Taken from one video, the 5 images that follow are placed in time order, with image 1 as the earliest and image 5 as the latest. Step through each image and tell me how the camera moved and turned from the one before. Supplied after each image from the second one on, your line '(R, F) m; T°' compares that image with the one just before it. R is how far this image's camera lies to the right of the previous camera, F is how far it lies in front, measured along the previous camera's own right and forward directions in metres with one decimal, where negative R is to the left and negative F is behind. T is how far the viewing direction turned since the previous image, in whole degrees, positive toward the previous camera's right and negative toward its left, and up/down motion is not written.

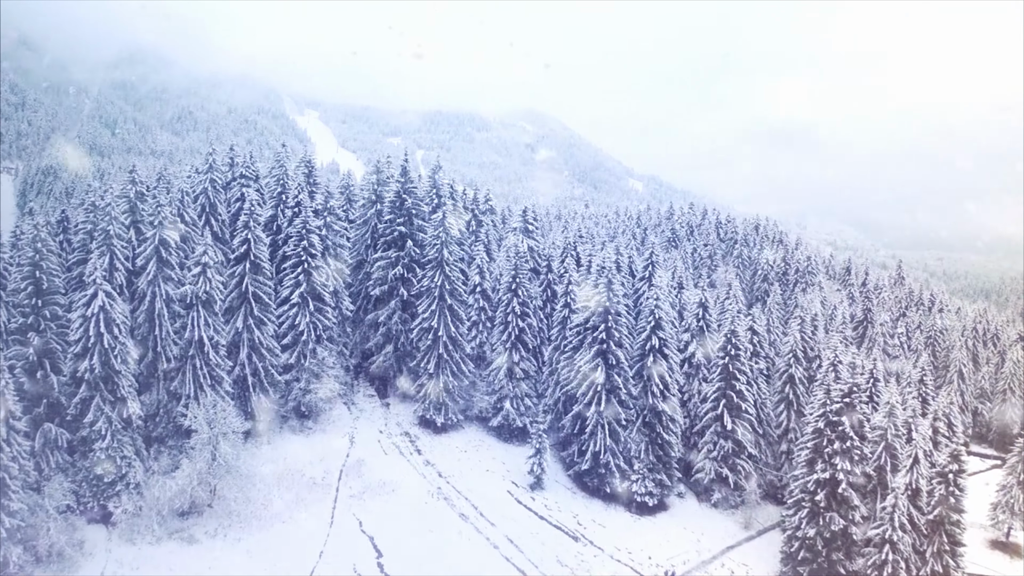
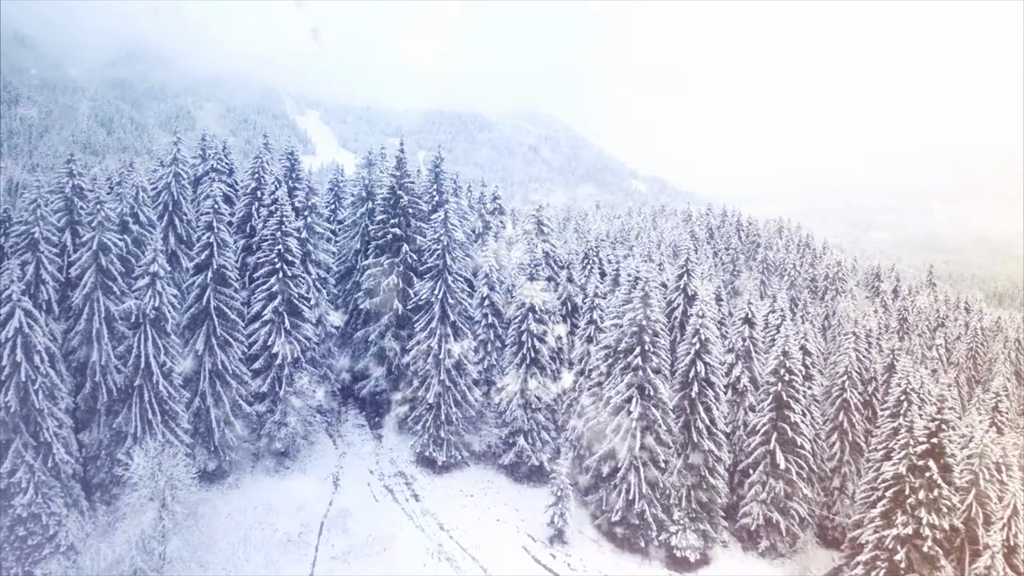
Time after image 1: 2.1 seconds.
(-0.8, +6.1) m; 0°
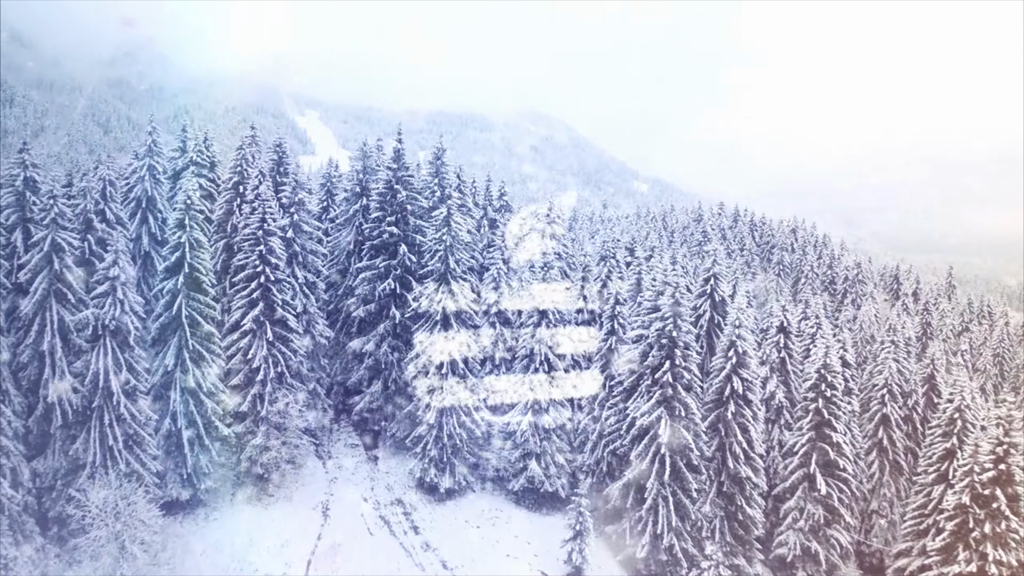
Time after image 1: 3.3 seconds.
(-0.5, +3.5) m; 0°
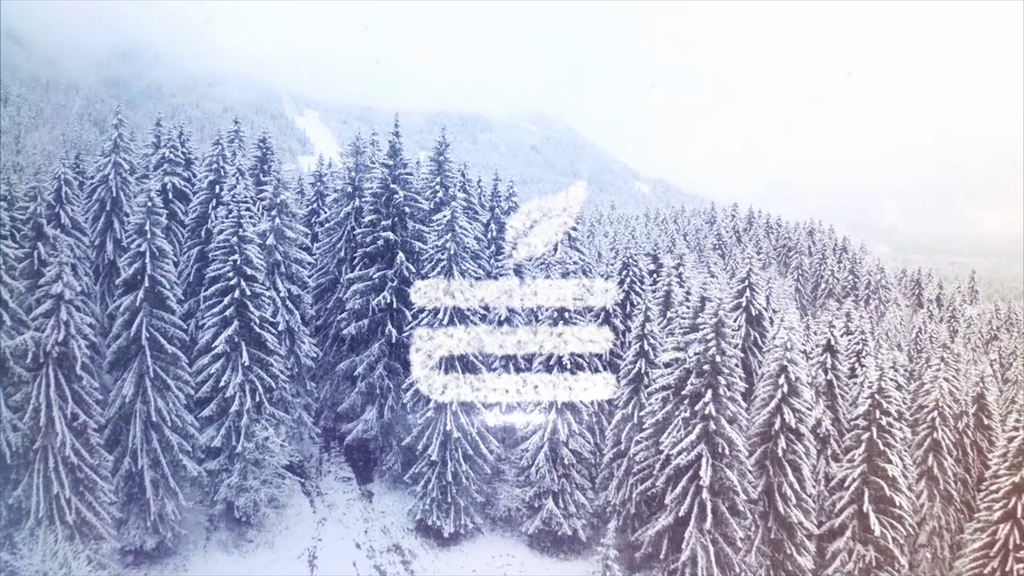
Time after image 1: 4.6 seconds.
(-0.6, +3.7) m; 0°
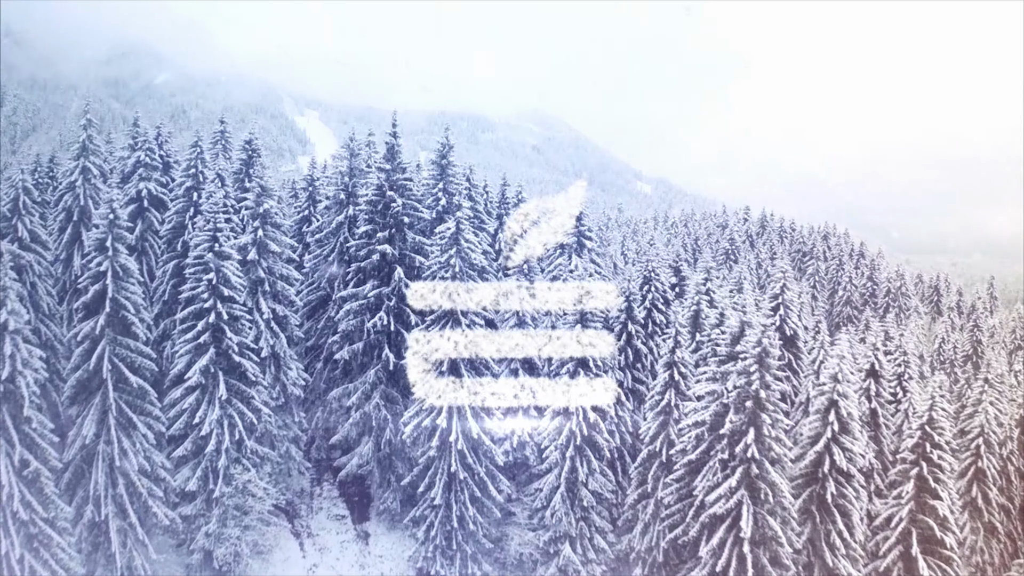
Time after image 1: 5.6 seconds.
(-0.5, +2.7) m; 0°
